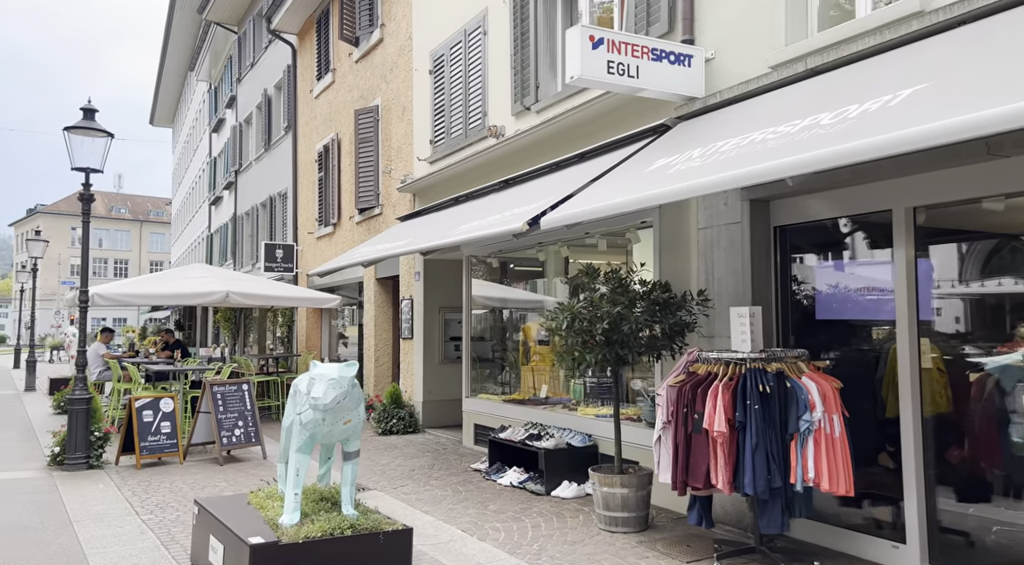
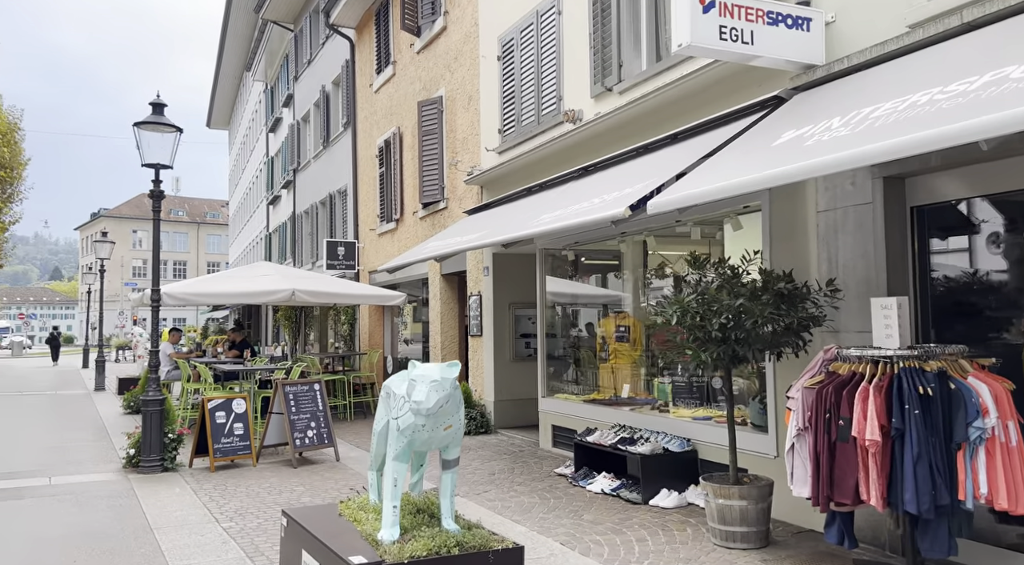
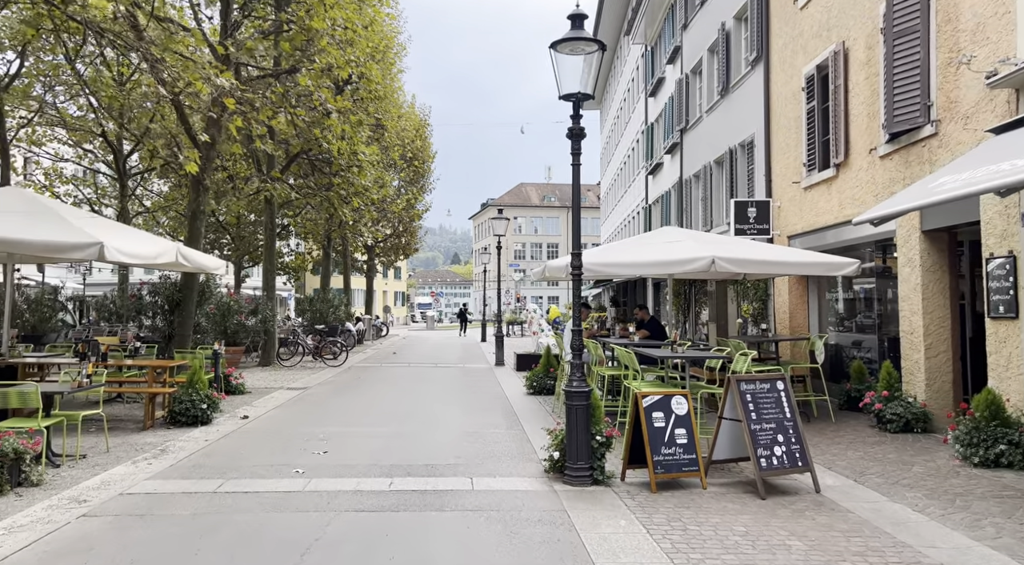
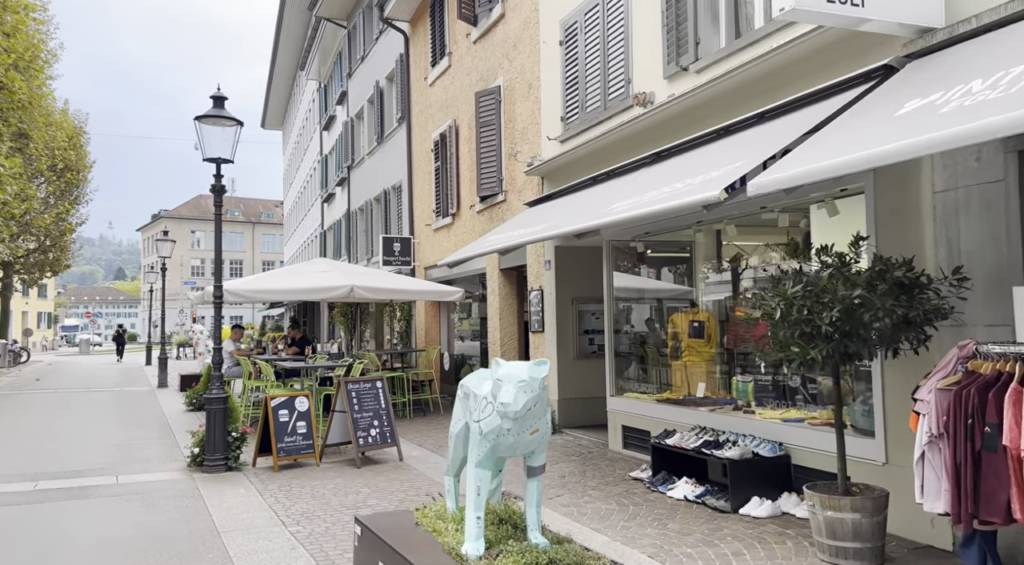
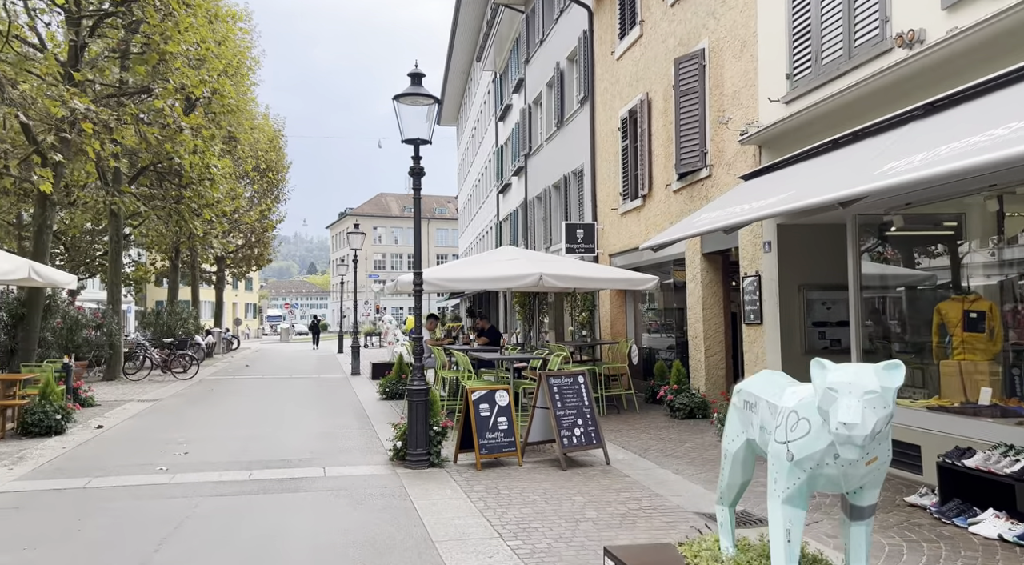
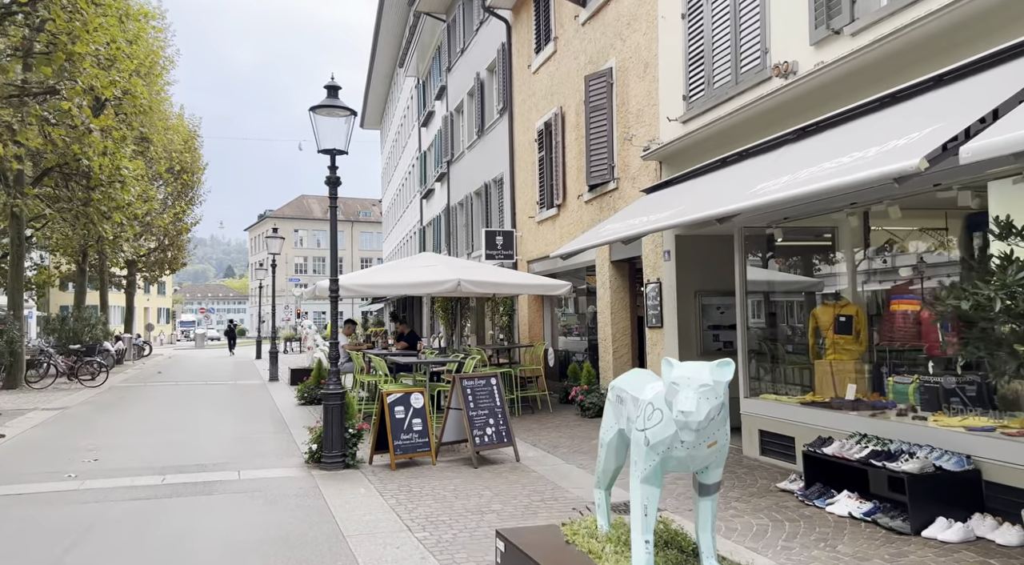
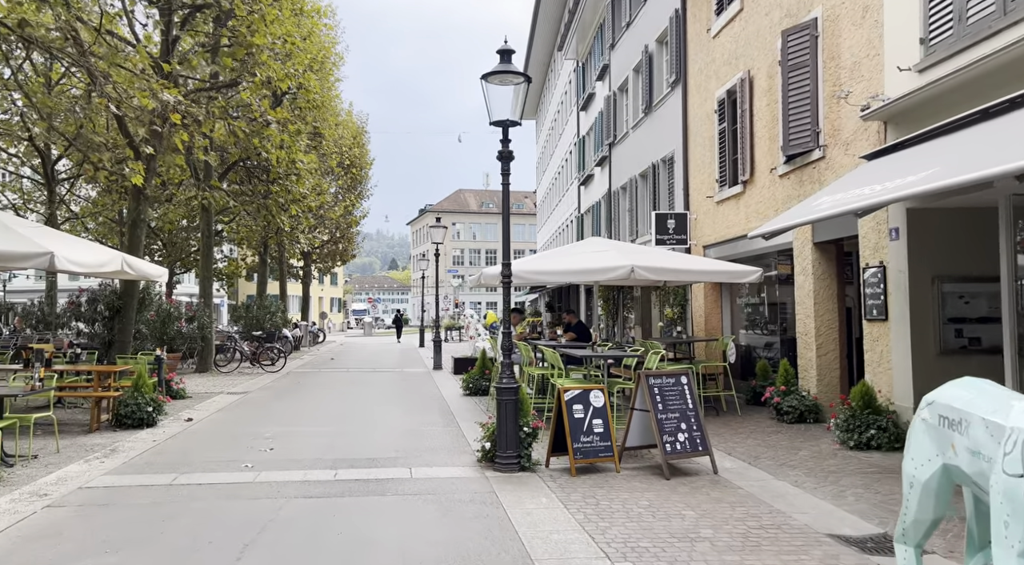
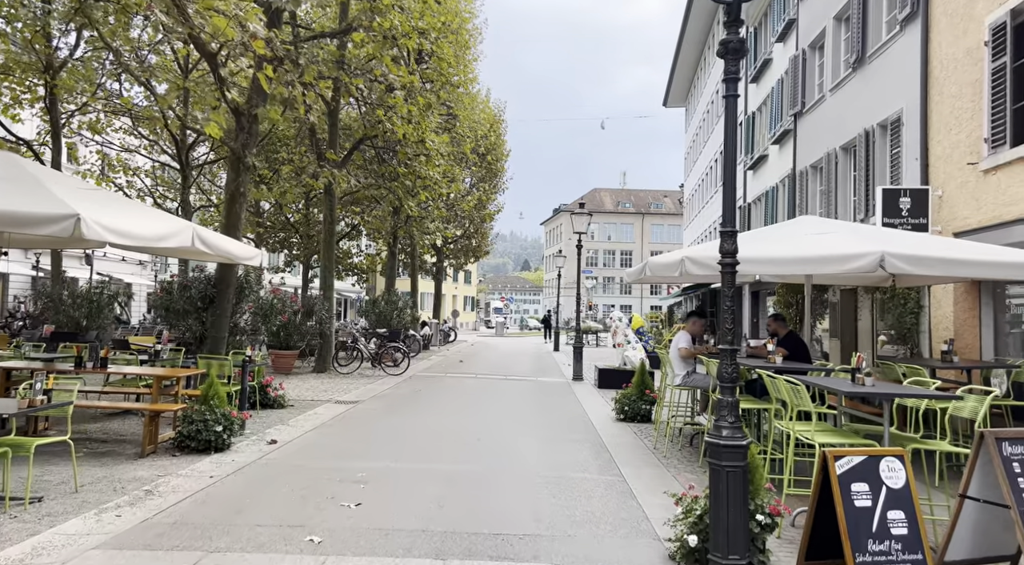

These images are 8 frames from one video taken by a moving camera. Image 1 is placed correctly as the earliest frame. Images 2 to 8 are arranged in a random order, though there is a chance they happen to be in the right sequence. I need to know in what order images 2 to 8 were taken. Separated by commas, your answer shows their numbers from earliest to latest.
2, 4, 6, 5, 7, 3, 8
